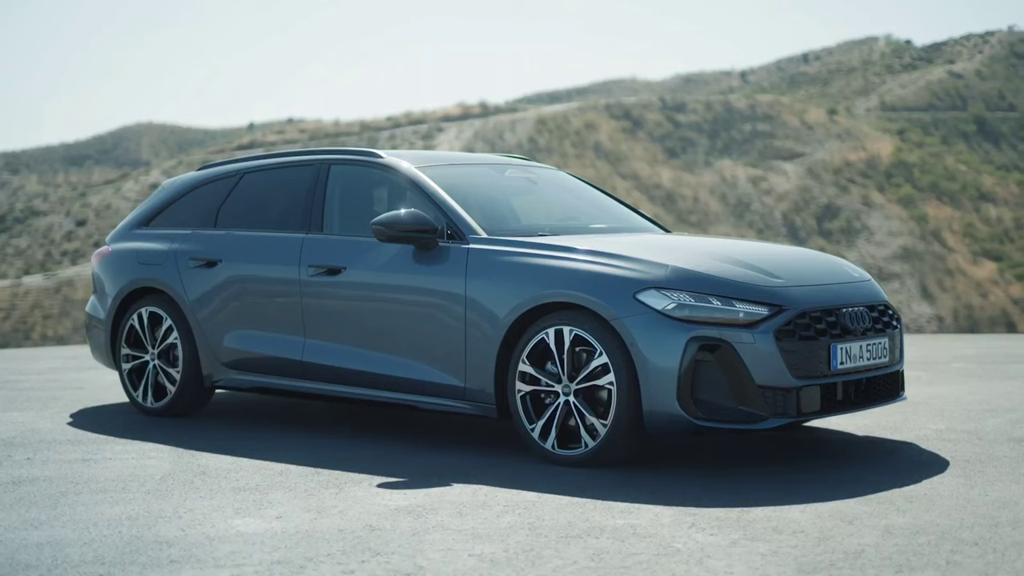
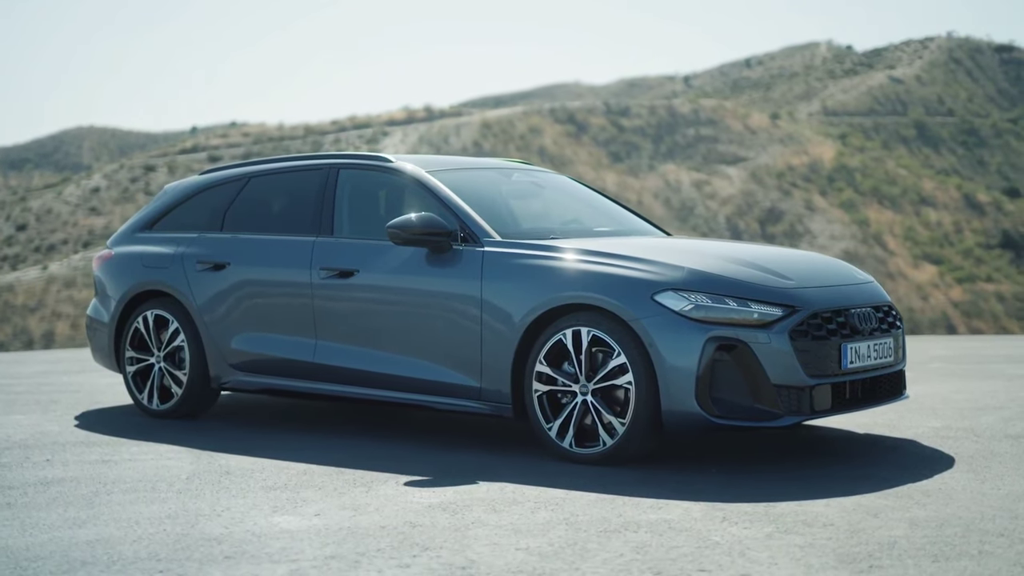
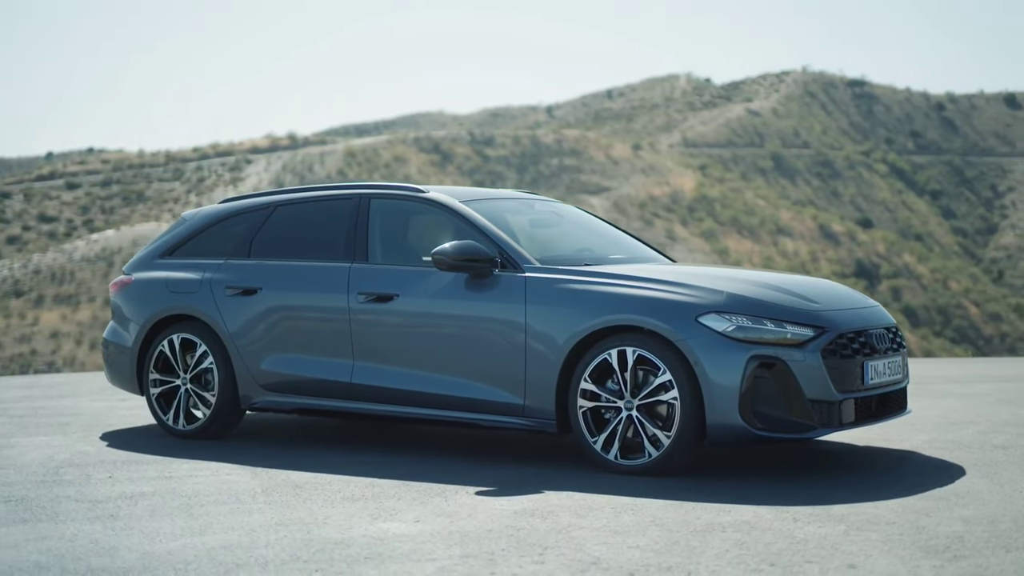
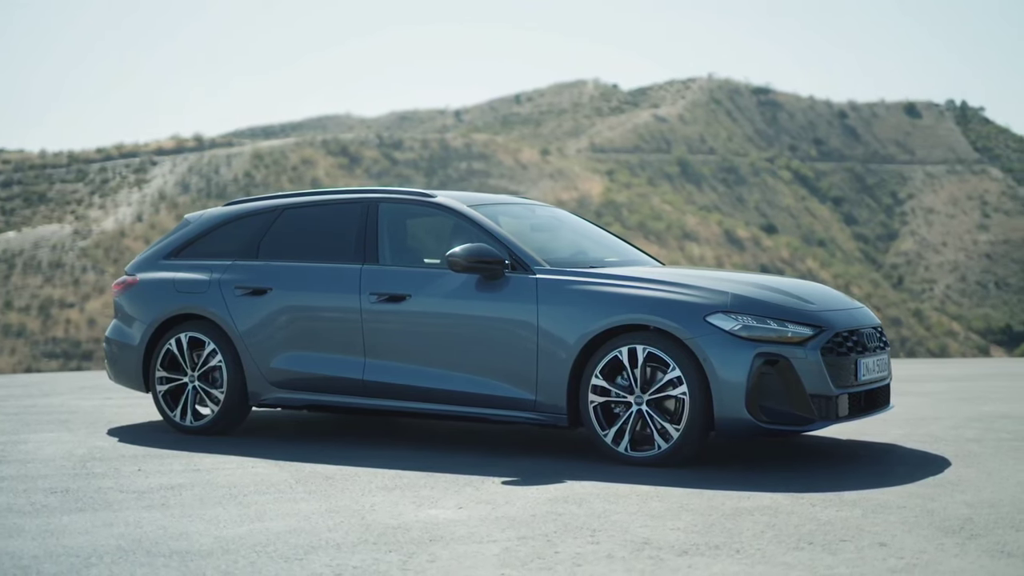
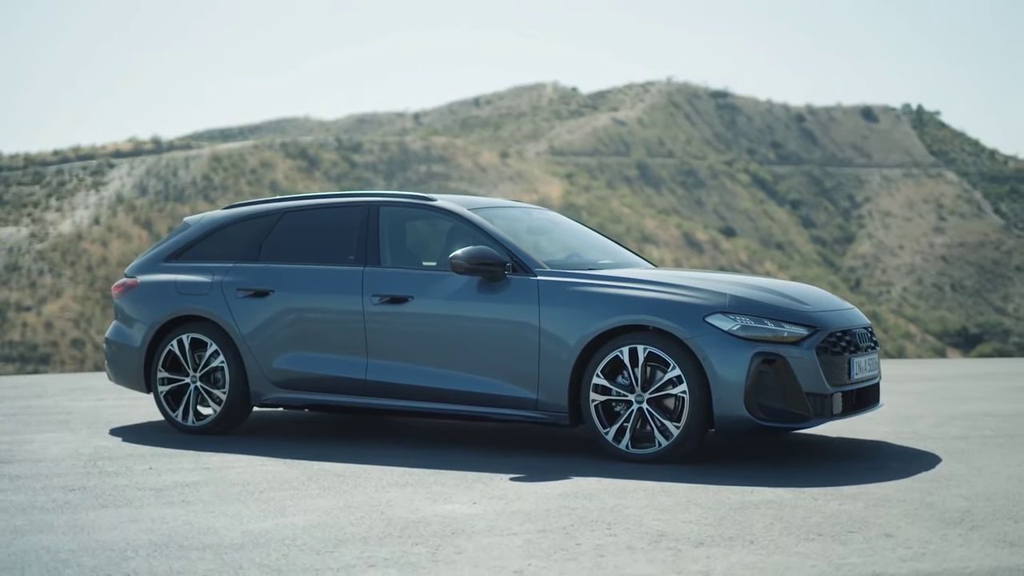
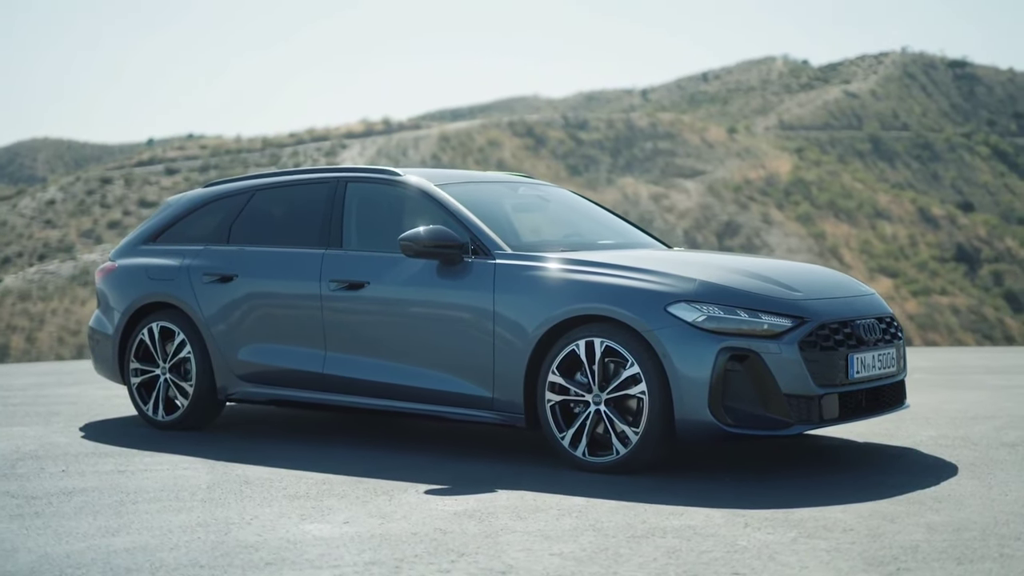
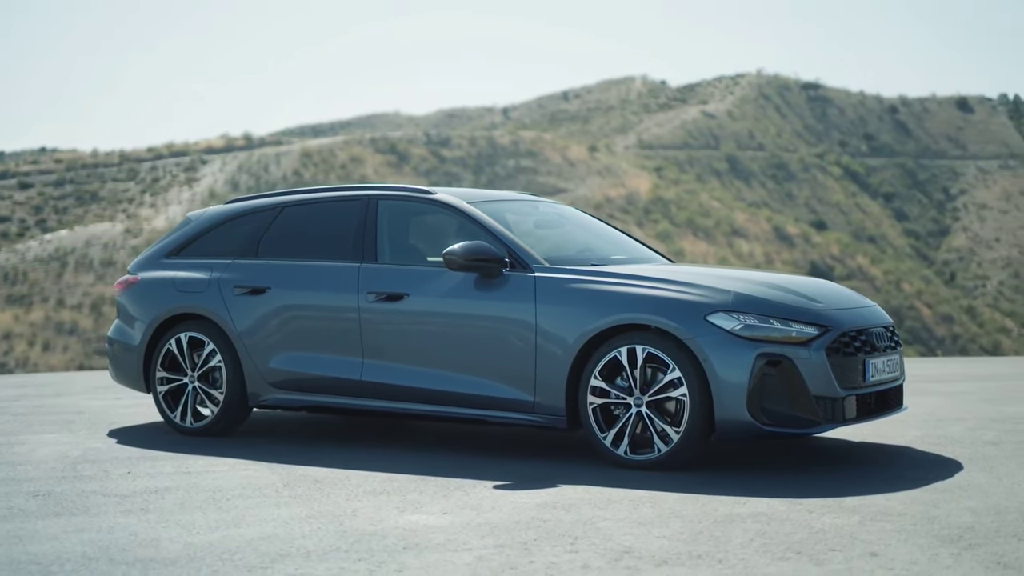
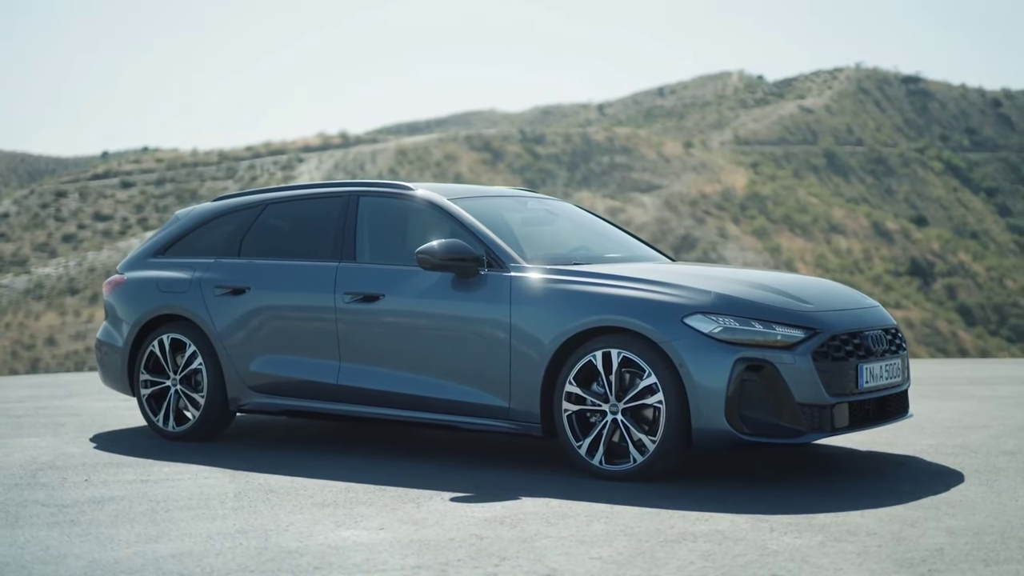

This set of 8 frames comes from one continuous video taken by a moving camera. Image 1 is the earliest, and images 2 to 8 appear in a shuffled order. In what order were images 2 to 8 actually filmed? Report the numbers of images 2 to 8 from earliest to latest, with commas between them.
2, 6, 8, 3, 7, 4, 5
